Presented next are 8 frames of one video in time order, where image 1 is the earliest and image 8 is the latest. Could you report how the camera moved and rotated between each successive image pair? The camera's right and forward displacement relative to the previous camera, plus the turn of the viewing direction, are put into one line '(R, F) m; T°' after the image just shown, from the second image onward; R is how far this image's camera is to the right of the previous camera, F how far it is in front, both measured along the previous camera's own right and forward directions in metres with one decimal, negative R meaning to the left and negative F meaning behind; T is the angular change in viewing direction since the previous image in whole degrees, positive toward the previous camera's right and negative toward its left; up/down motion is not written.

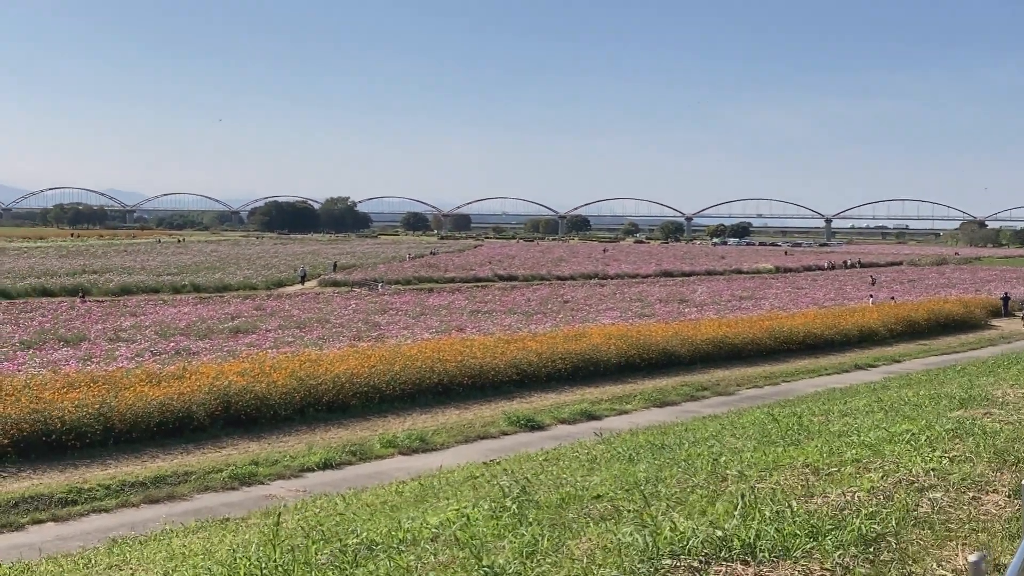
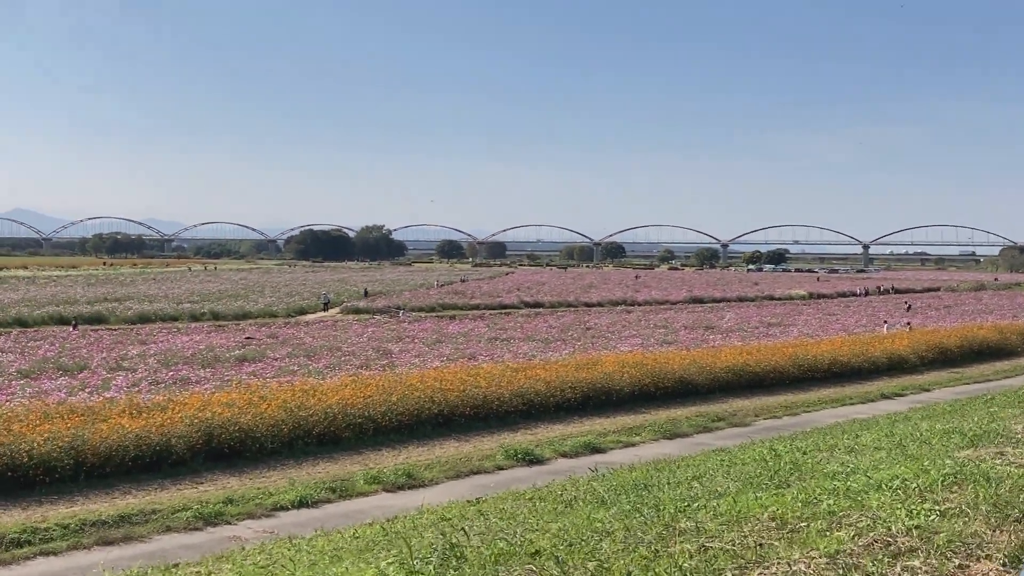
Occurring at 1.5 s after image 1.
(+0.7, +0.6) m; -3°
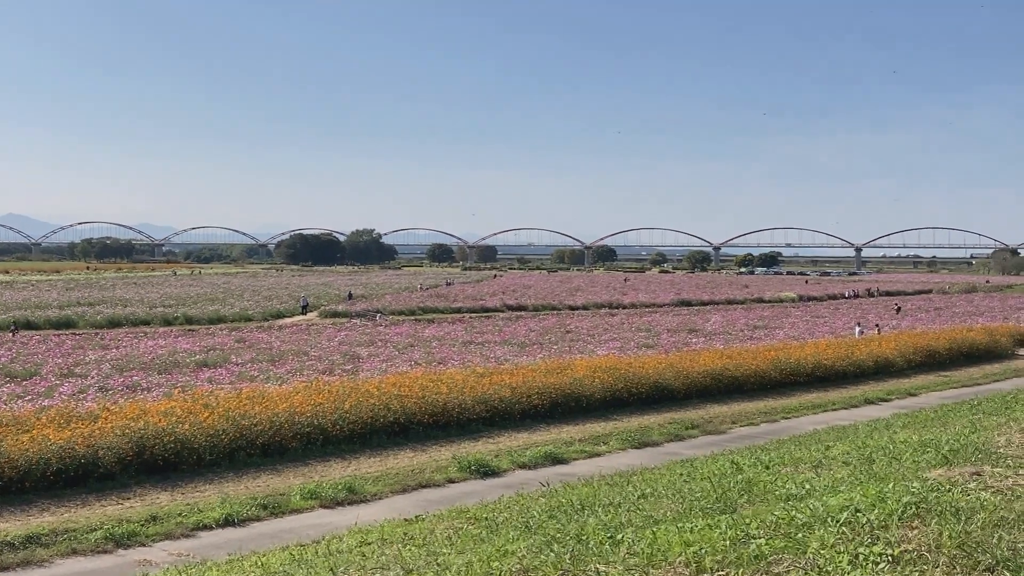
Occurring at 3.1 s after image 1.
(+0.6, +0.8) m; 0°
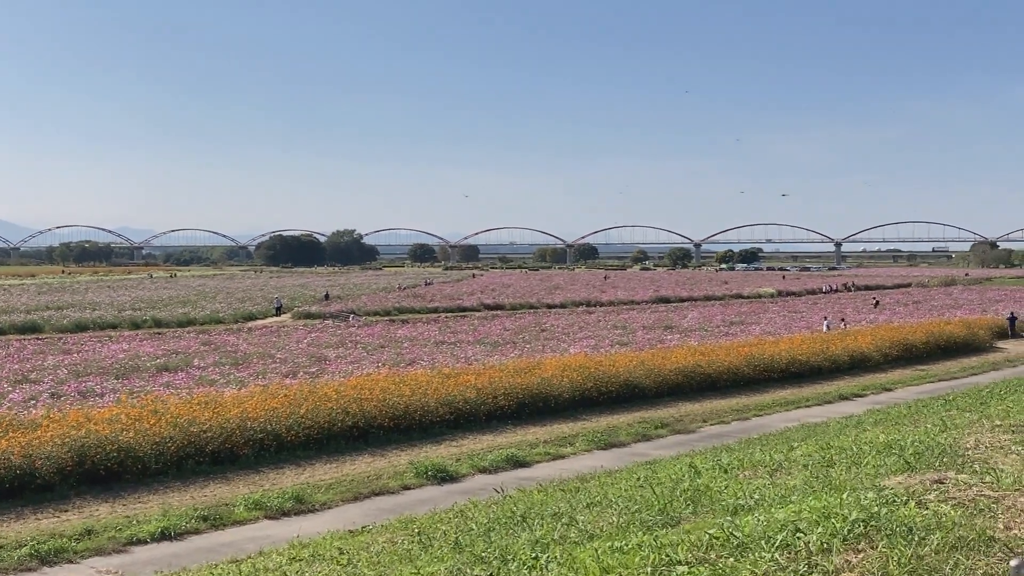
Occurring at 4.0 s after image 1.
(+0.4, +0.5) m; +1°
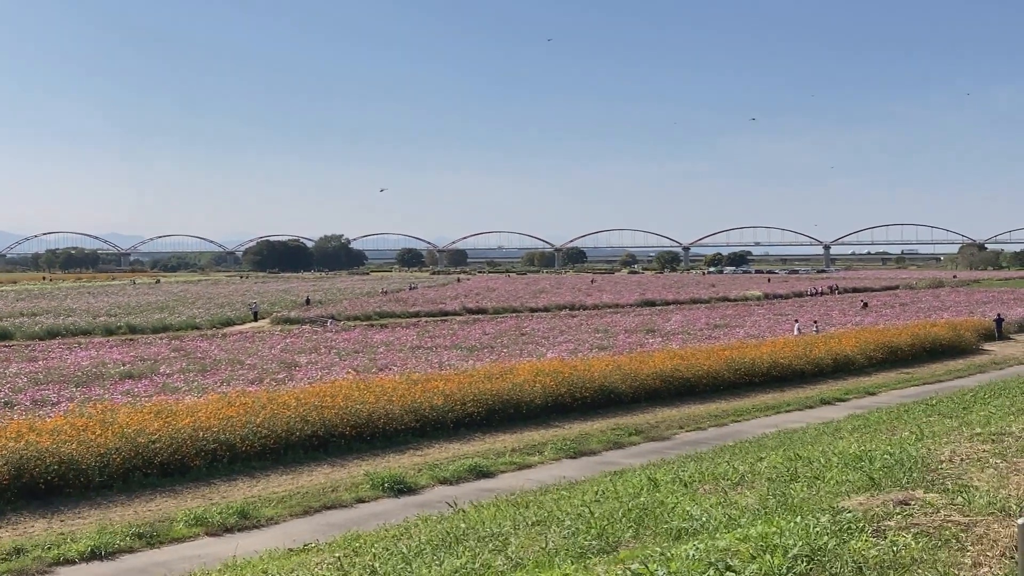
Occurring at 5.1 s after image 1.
(+0.4, +0.5) m; +1°
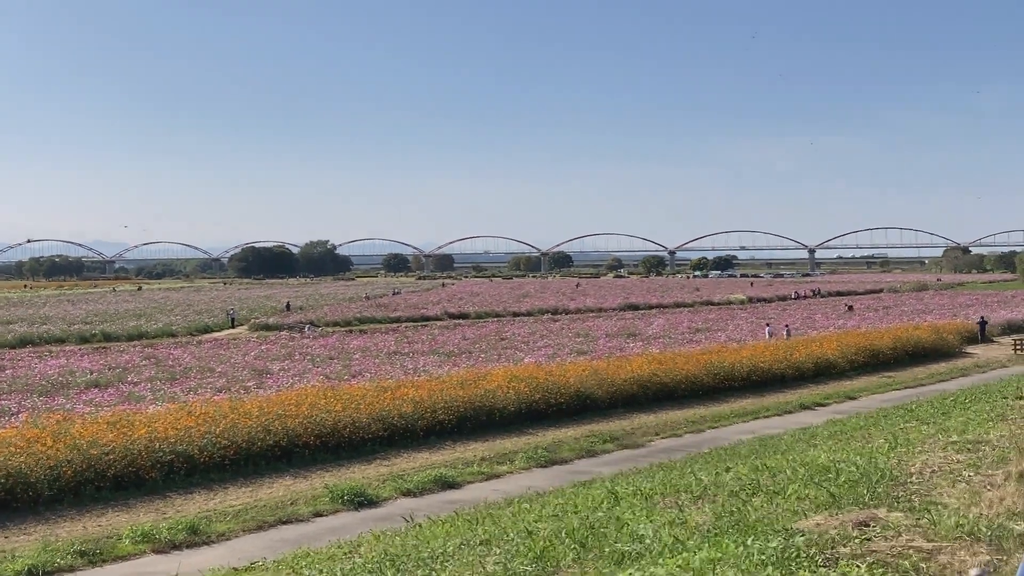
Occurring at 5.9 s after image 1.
(+0.3, +0.3) m; +1°
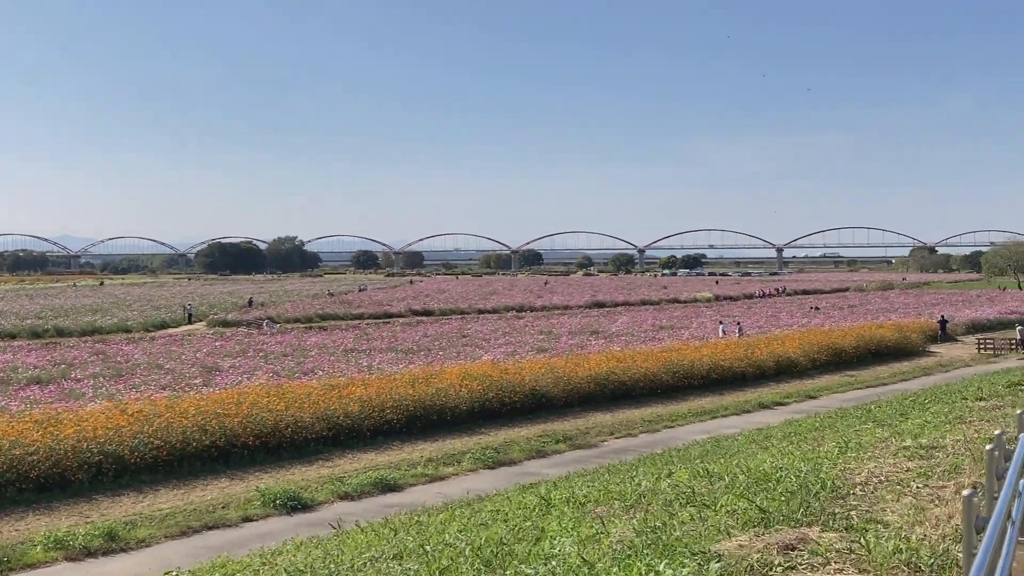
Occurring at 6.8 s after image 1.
(+0.3, +0.4) m; +2°
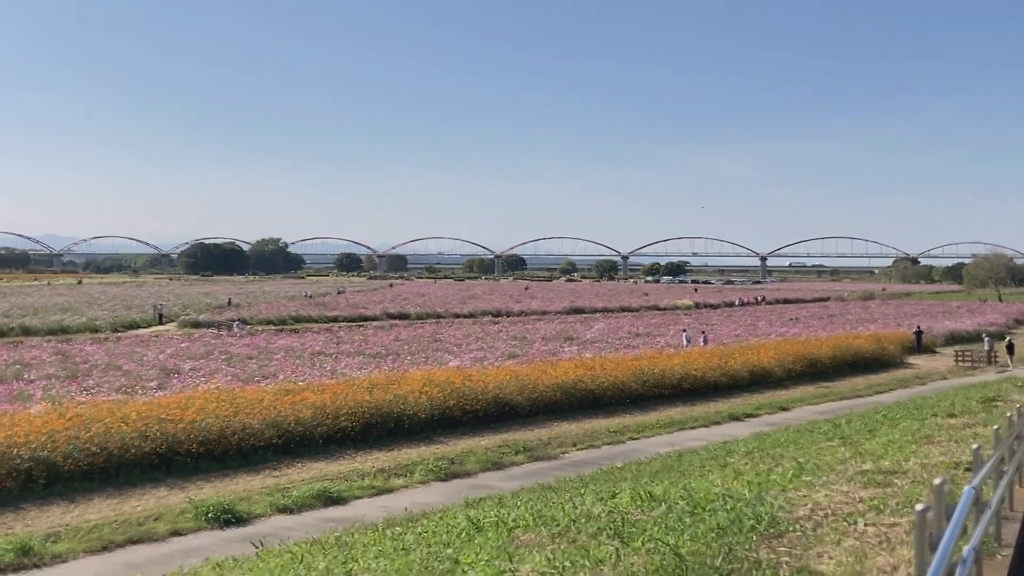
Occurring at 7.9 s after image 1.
(+0.4, +0.5) m; +1°
